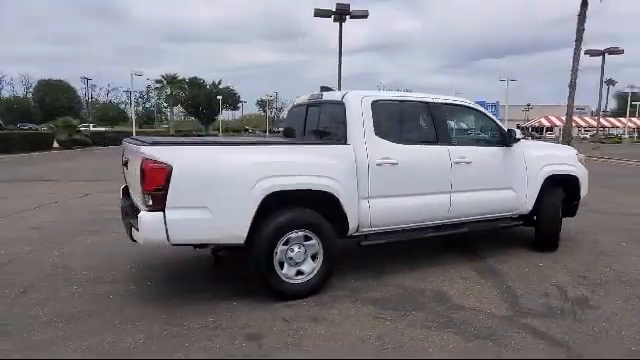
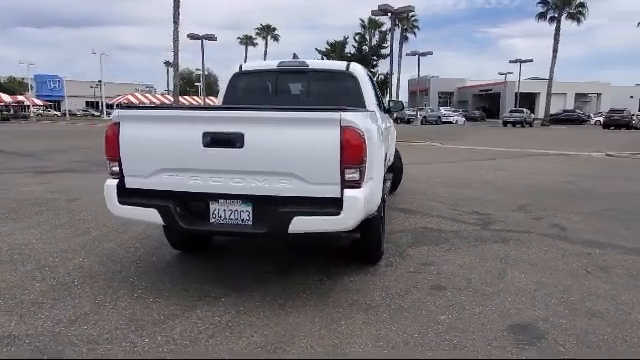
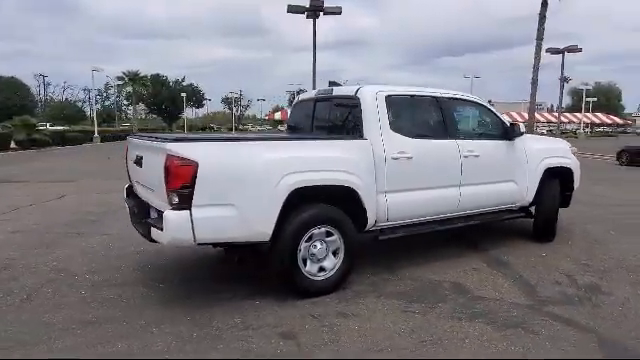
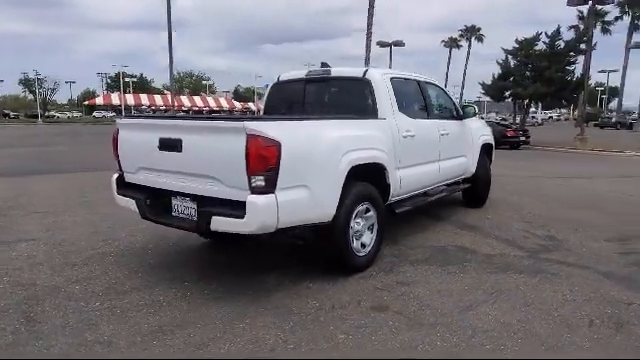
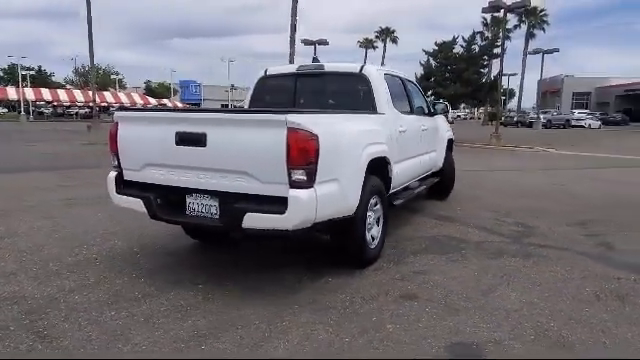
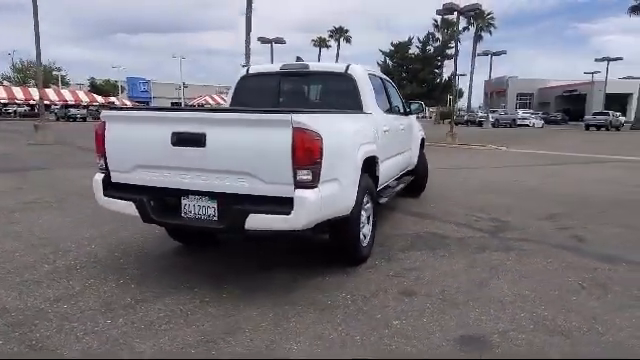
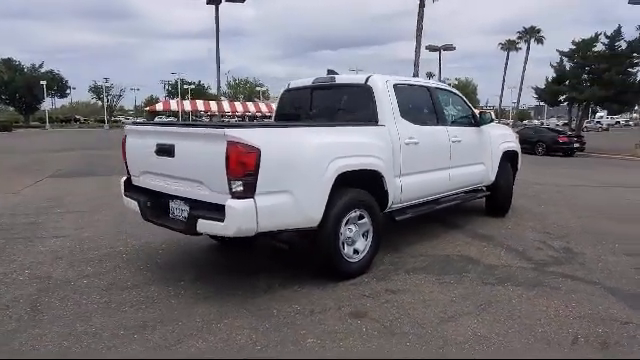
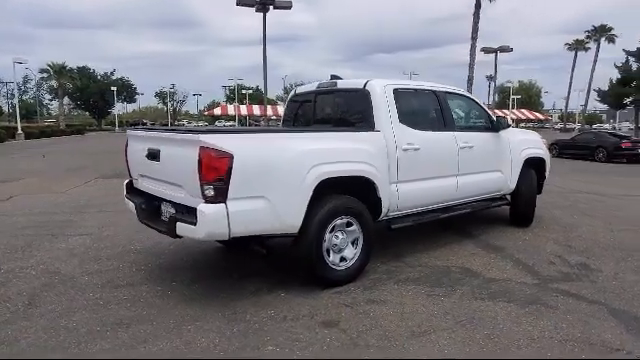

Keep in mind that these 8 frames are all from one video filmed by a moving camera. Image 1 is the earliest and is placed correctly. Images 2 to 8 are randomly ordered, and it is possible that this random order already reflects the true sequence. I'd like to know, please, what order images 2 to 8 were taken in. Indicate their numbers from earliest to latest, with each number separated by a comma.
3, 8, 7, 4, 5, 6, 2
